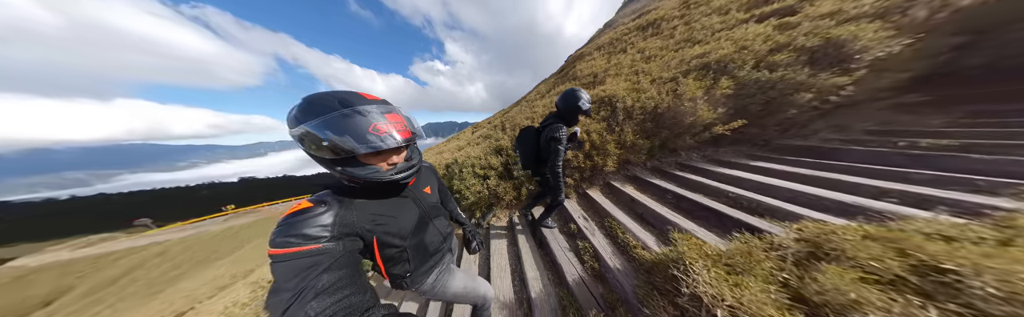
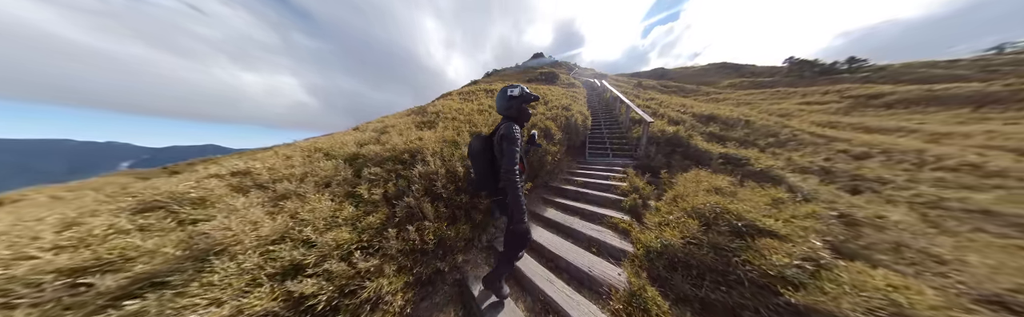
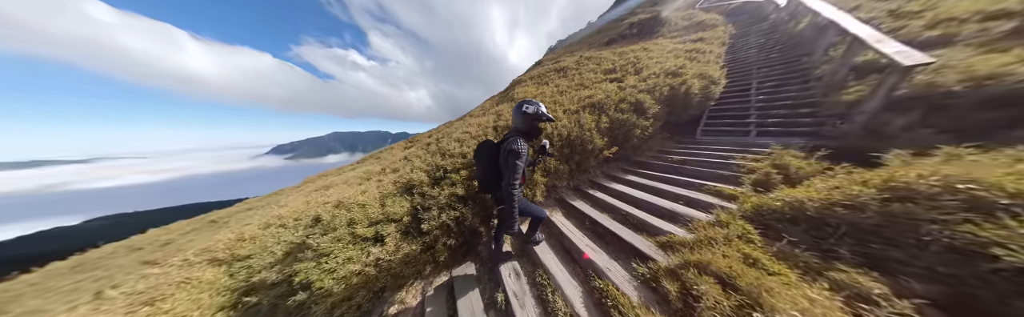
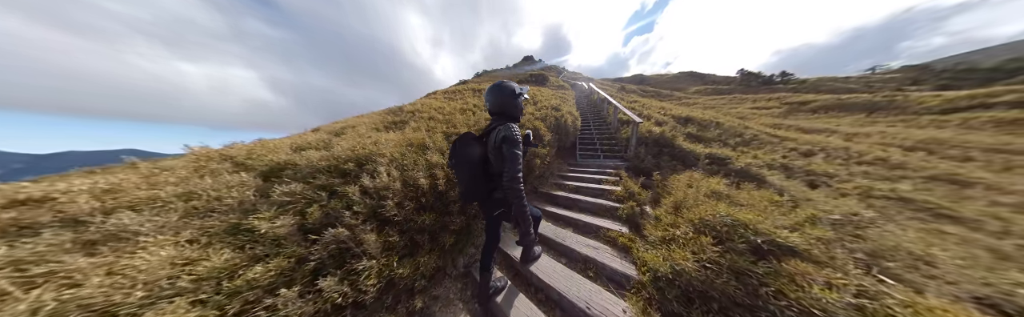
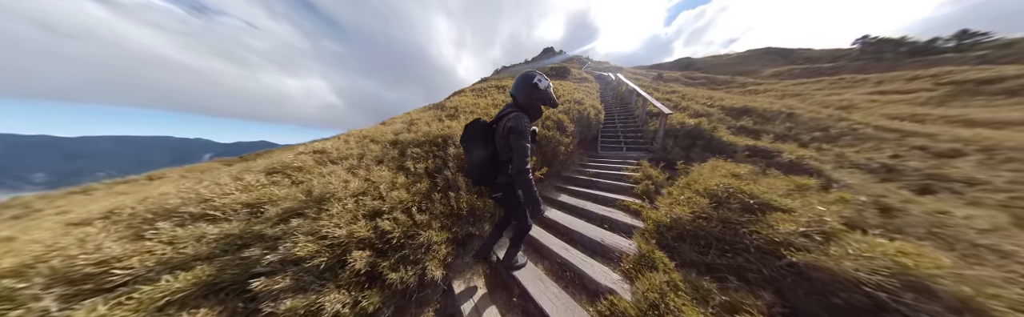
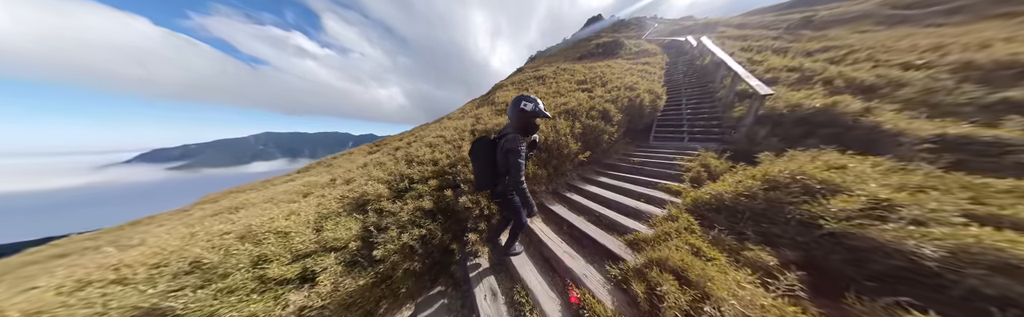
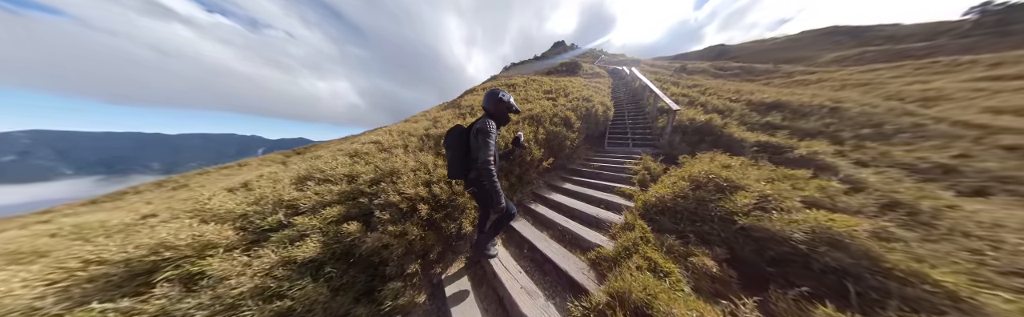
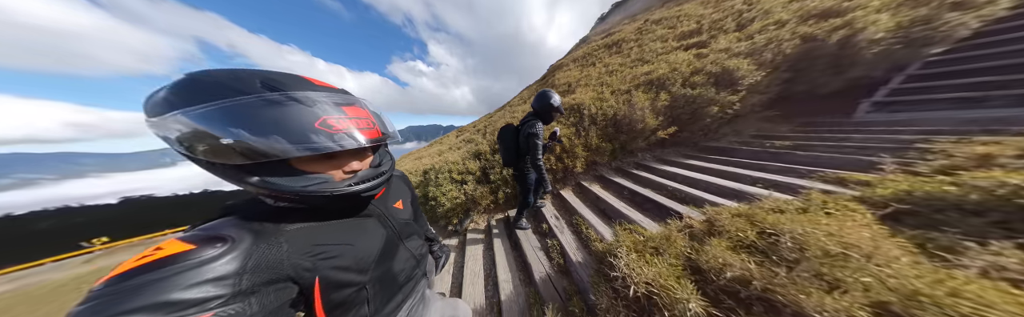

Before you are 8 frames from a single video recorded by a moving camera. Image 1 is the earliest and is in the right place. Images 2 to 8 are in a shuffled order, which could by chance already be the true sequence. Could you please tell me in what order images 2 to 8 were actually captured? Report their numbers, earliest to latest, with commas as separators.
8, 3, 6, 7, 5, 2, 4
